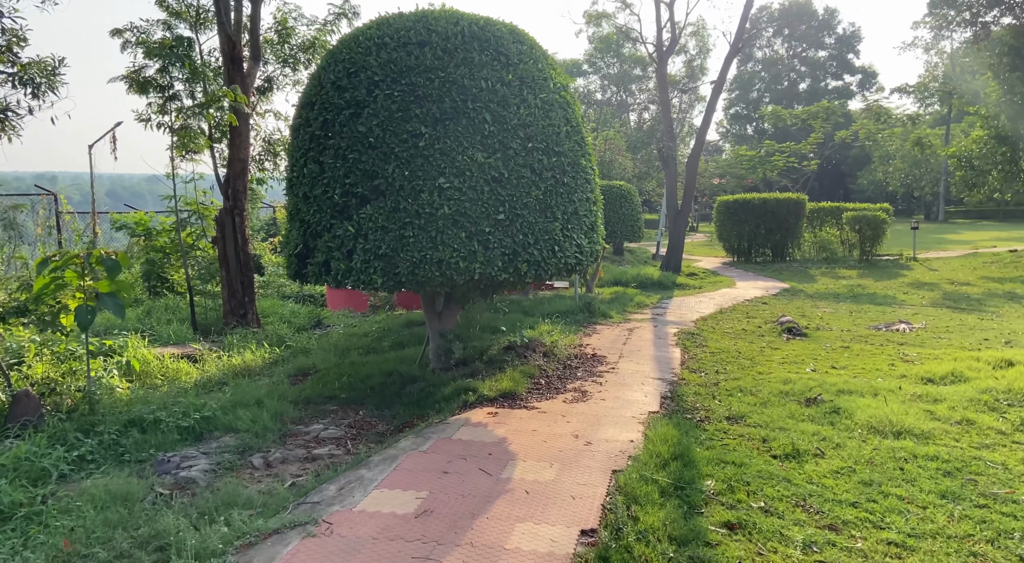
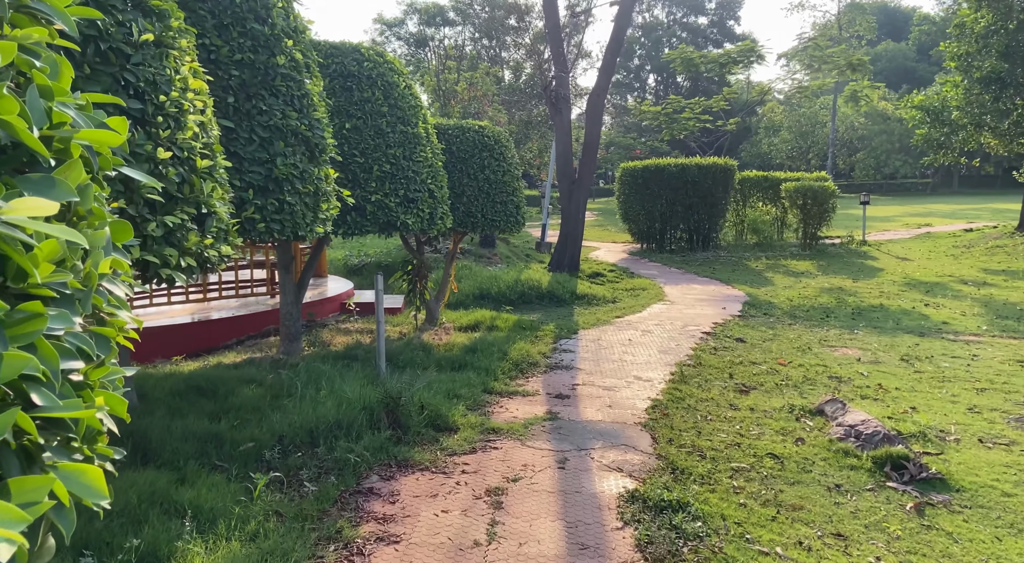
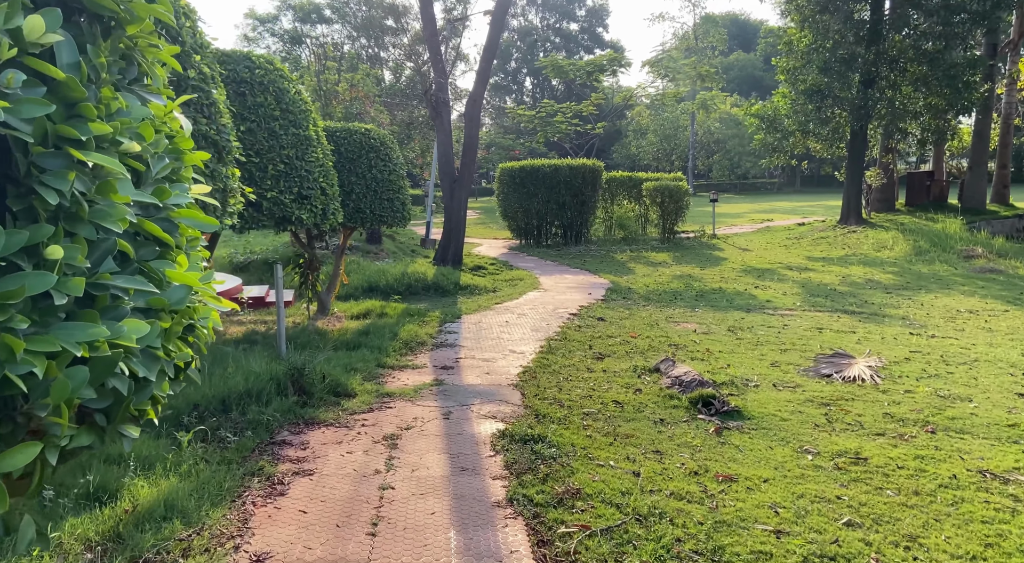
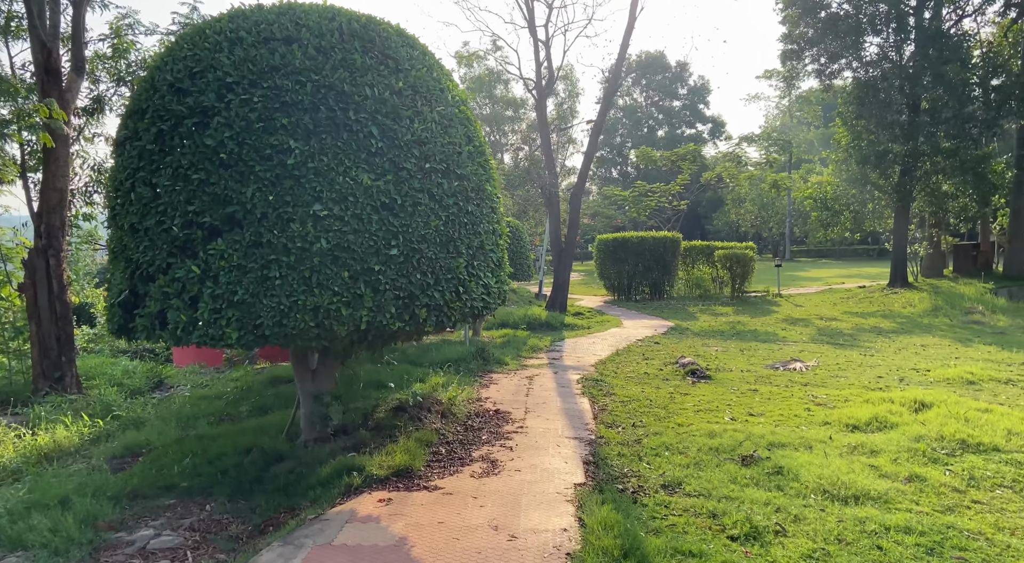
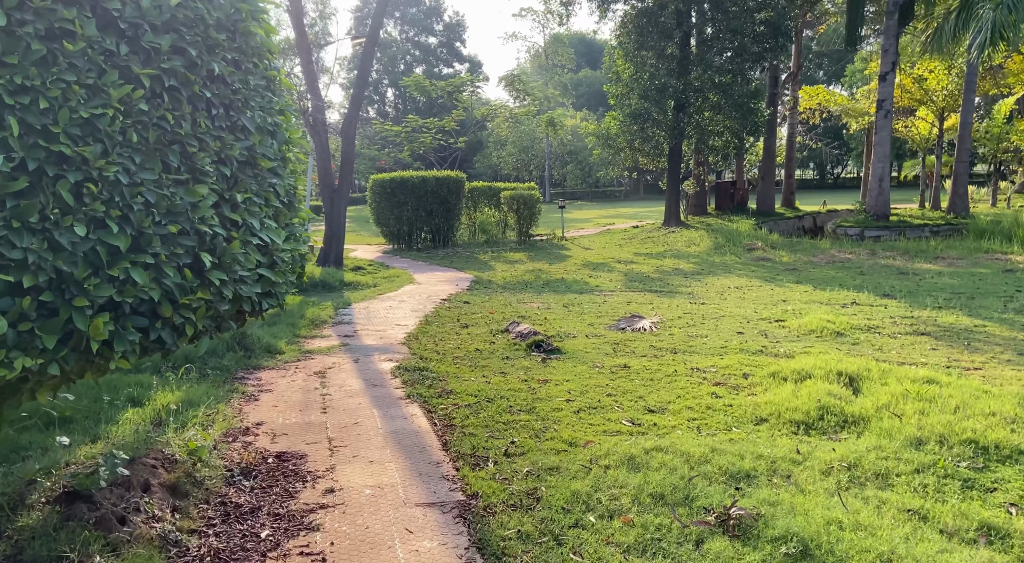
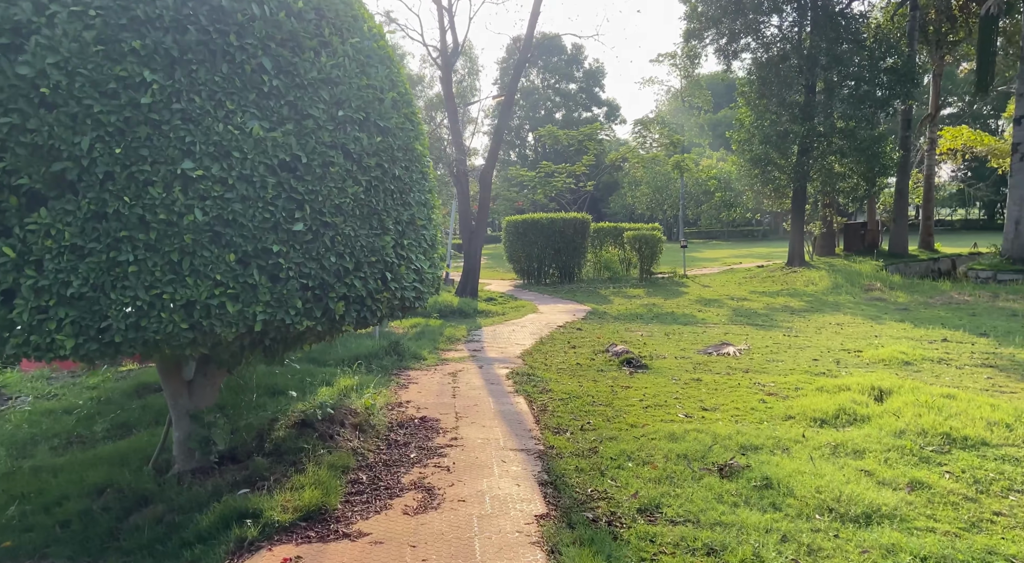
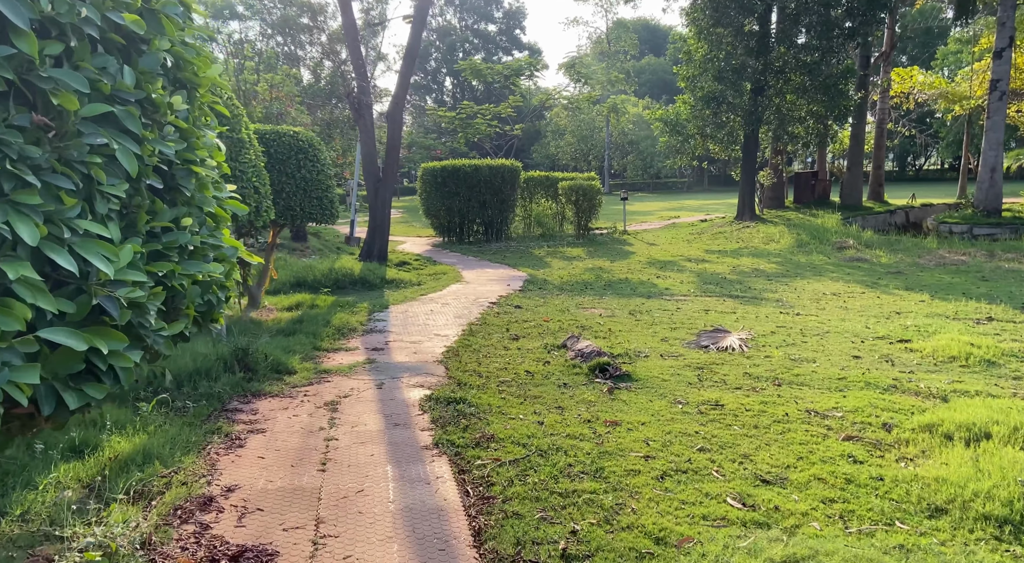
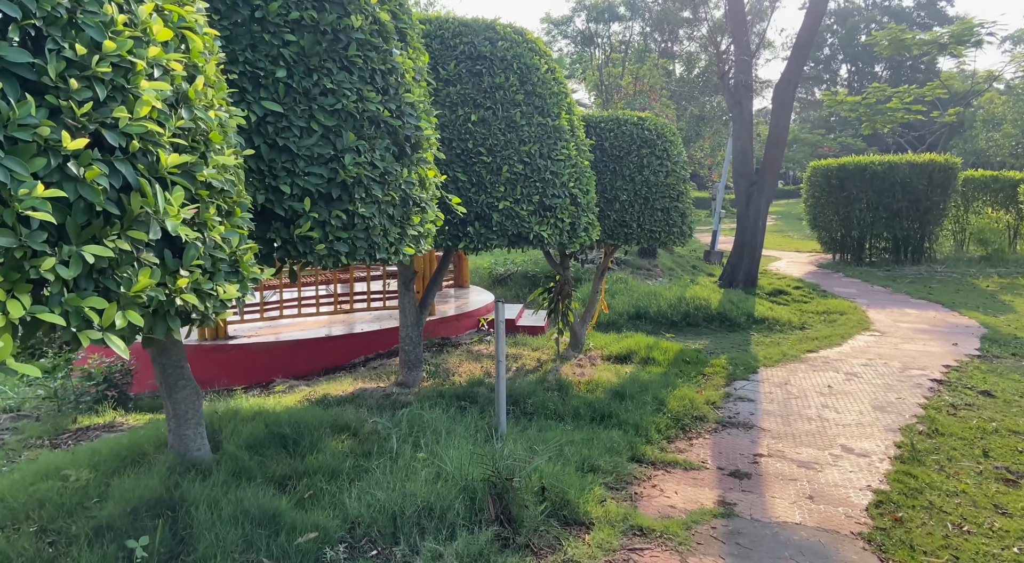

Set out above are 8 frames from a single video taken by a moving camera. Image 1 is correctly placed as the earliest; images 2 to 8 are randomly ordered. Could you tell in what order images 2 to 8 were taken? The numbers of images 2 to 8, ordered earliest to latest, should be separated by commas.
4, 6, 5, 7, 3, 2, 8
